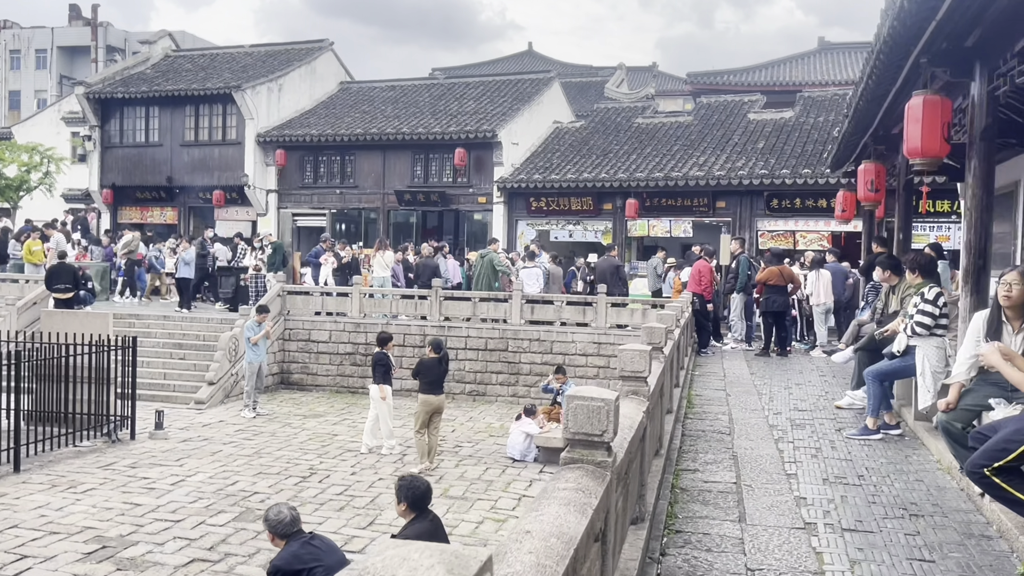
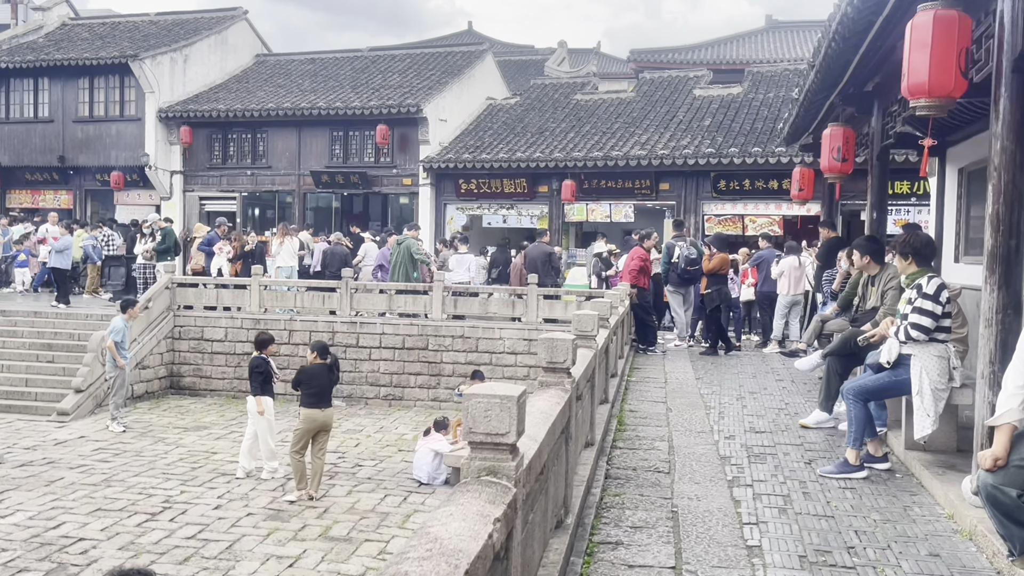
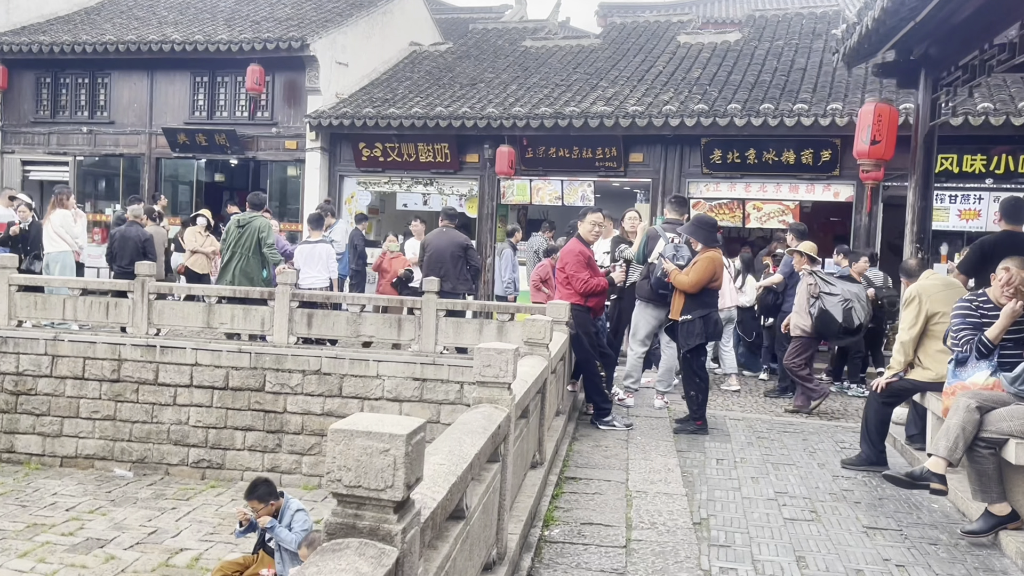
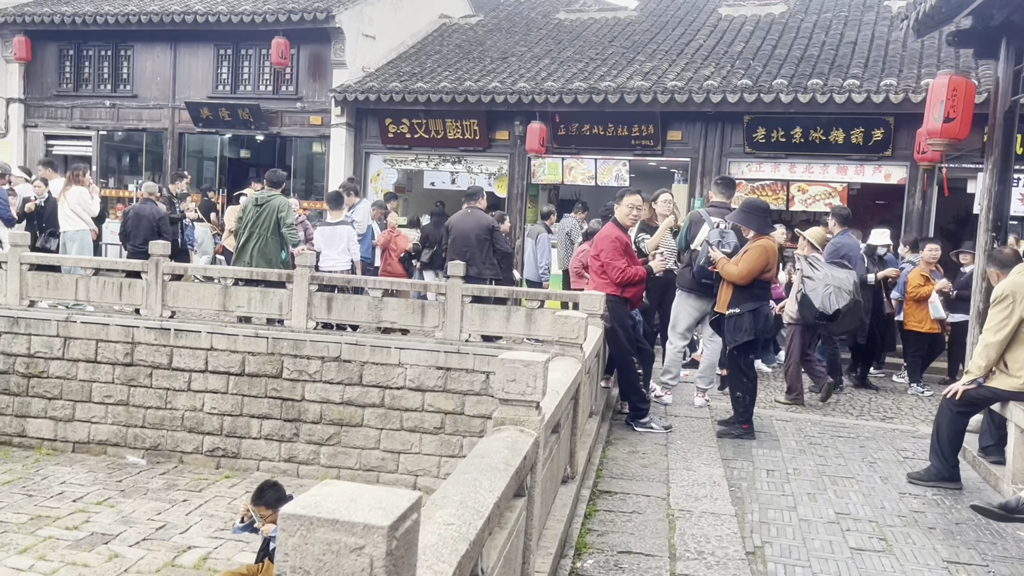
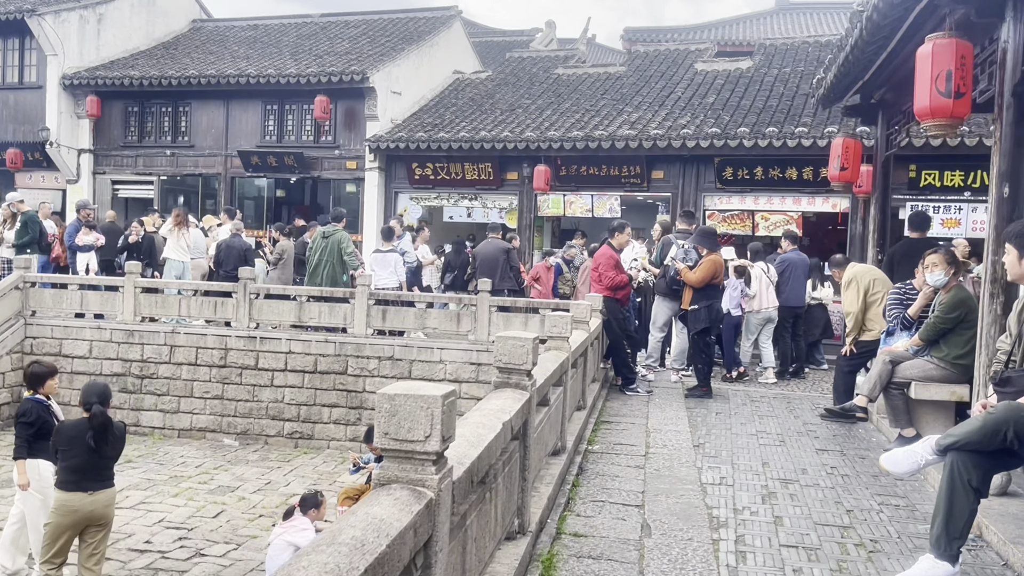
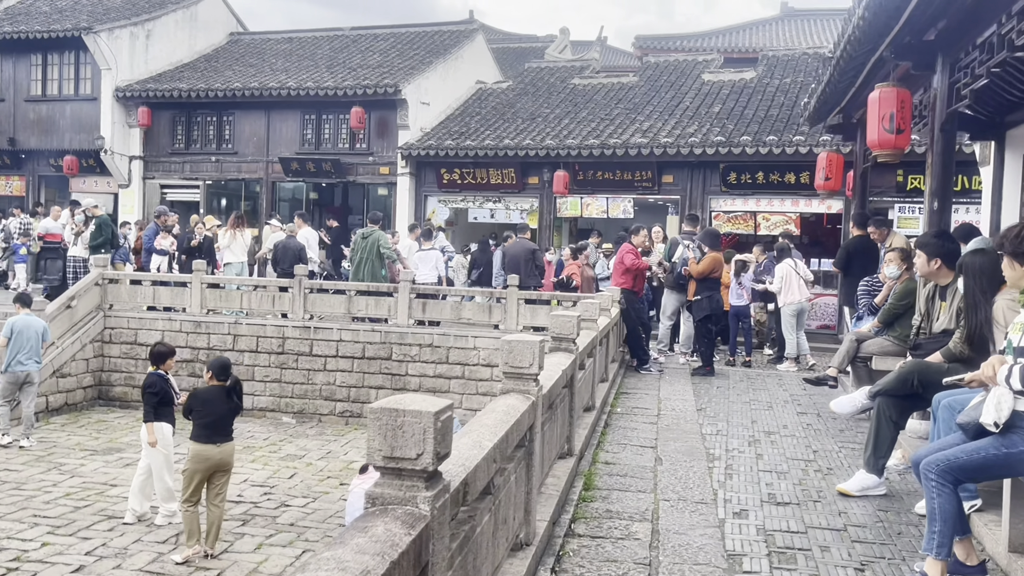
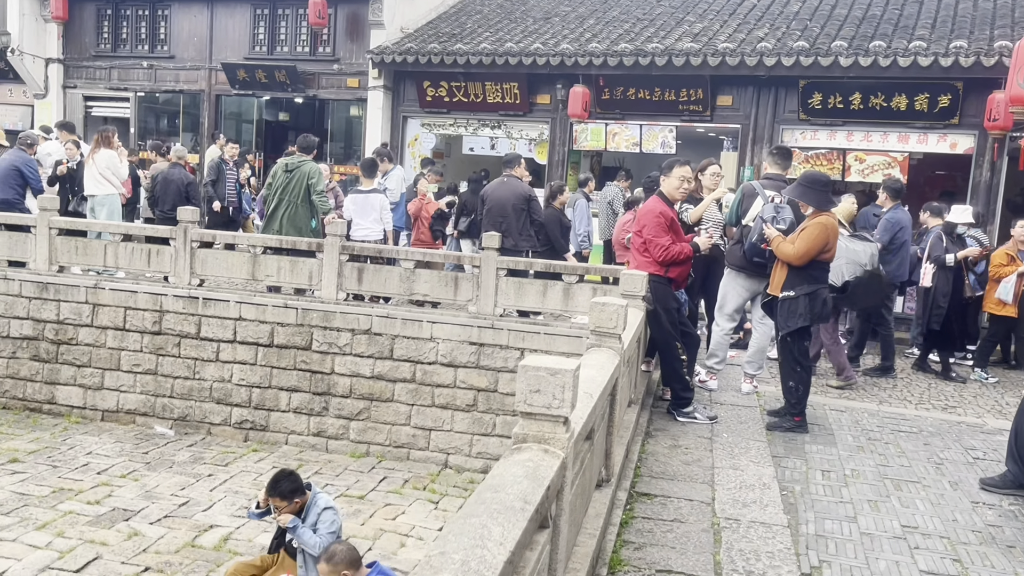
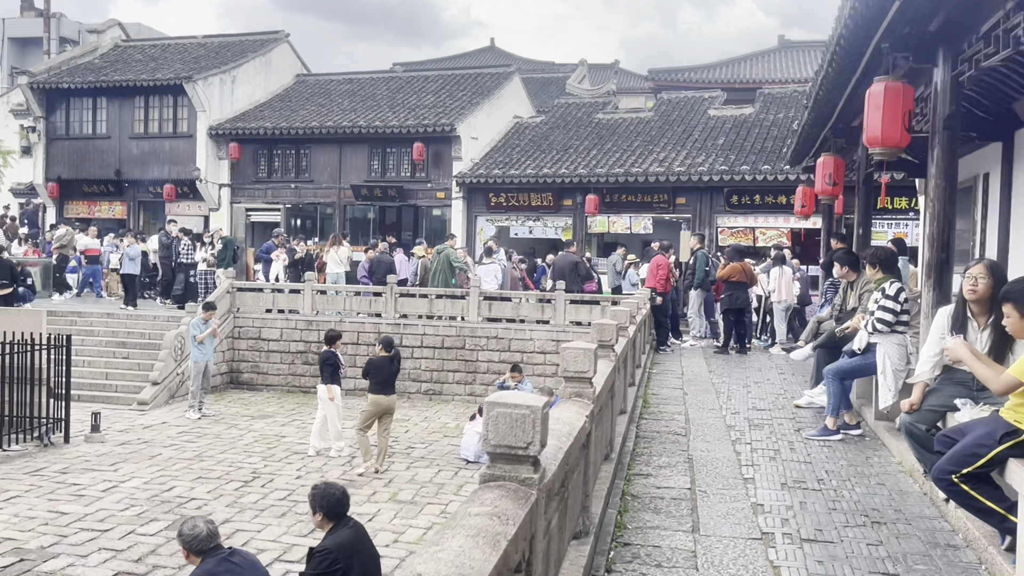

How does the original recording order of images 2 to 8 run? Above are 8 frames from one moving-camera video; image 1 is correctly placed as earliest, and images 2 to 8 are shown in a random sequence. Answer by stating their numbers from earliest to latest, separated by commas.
8, 2, 6, 5, 3, 4, 7
